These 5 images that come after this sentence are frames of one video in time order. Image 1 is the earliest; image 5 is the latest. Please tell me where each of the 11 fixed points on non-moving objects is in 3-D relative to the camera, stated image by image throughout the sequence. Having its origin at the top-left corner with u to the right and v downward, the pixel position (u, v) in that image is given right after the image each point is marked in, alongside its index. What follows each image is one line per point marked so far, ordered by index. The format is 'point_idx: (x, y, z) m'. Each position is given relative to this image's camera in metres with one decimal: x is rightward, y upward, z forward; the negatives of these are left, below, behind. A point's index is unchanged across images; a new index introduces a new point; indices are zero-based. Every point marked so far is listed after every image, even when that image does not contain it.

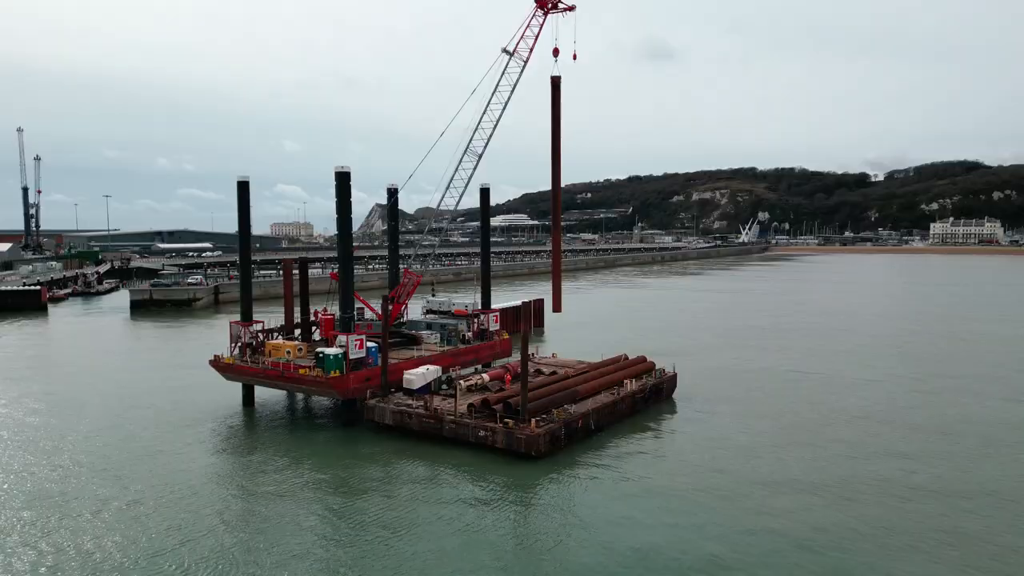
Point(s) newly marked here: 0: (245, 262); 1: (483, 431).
0: (-7.7, +0.8, +19.5) m
1: (-0.6, -3.2, +15.3) m
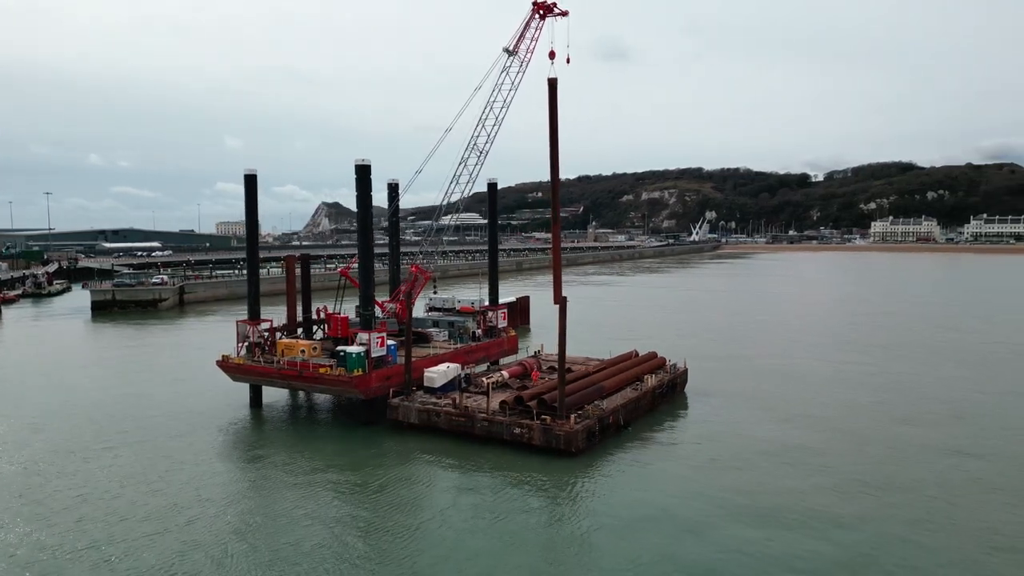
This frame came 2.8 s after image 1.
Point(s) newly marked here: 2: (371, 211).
0: (-7.2, +0.8, +18.8) m
1: (+0.1, -3.1, +15.0) m
2: (-3.5, +1.9, +17.2) m
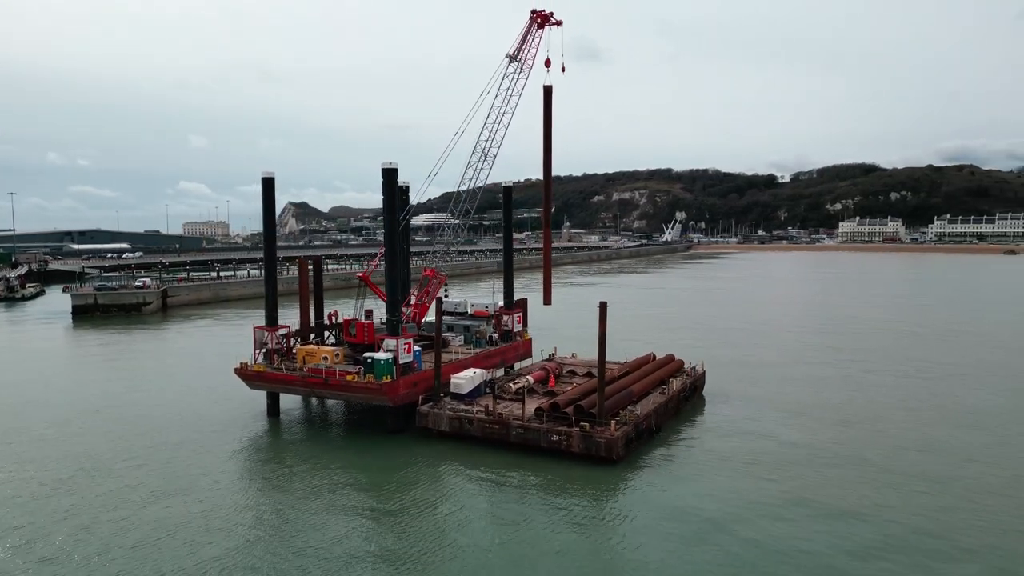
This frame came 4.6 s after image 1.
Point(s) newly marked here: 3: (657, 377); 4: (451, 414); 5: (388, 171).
0: (-6.6, +0.7, +18.3) m
1: (+0.9, -3.2, +14.9) m
2: (-2.8, +1.8, +16.8) m
3: (+4.0, -2.5, +18.7) m
4: (-1.4, -3.0, +16.1) m
5: (-3.0, +2.8, +16.4) m
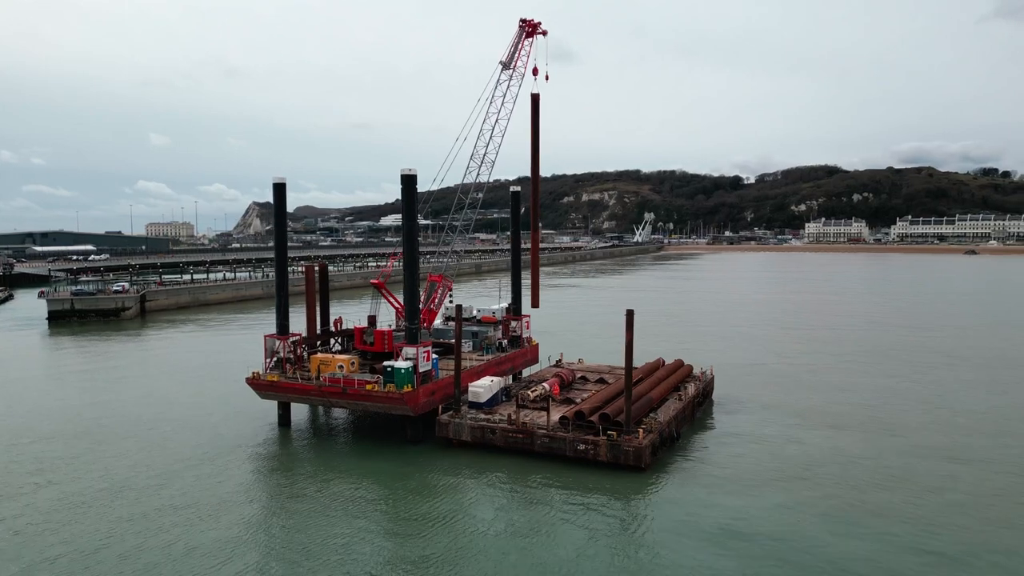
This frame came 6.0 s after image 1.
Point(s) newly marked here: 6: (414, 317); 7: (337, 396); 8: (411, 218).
0: (-6.2, +0.5, +18.0) m
1: (+1.5, -3.4, +14.8) m
2: (-2.4, +1.6, +16.6) m
3: (+4.4, -2.7, +18.8) m
4: (-0.9, -3.2, +15.9) m
5: (-2.5, +2.6, +16.2) m
6: (-2.4, -0.7, +16.5) m
7: (-4.2, -2.6, +16.2) m
8: (-2.5, +1.7, +16.4) m
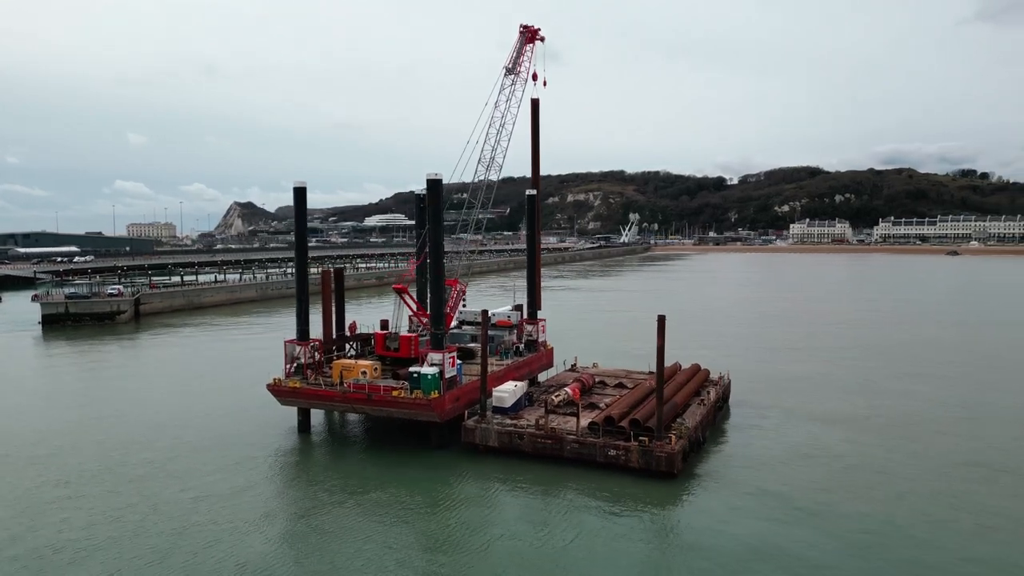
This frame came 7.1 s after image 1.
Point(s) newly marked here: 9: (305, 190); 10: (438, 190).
0: (-5.6, +0.3, +17.8) m
1: (+2.1, -3.5, +14.8) m
2: (-1.8, +1.5, +16.5) m
3: (+5.0, -2.8, +18.8) m
4: (-0.3, -3.3, +15.9) m
5: (-1.9, +2.5, +16.1) m
6: (-1.8, -0.8, +16.3) m
7: (-3.6, -2.7, +16.1) m
8: (-1.9, +1.6, +16.3) m
9: (-5.4, +2.5, +17.5) m
10: (-1.8, +2.3, +16.1) m
